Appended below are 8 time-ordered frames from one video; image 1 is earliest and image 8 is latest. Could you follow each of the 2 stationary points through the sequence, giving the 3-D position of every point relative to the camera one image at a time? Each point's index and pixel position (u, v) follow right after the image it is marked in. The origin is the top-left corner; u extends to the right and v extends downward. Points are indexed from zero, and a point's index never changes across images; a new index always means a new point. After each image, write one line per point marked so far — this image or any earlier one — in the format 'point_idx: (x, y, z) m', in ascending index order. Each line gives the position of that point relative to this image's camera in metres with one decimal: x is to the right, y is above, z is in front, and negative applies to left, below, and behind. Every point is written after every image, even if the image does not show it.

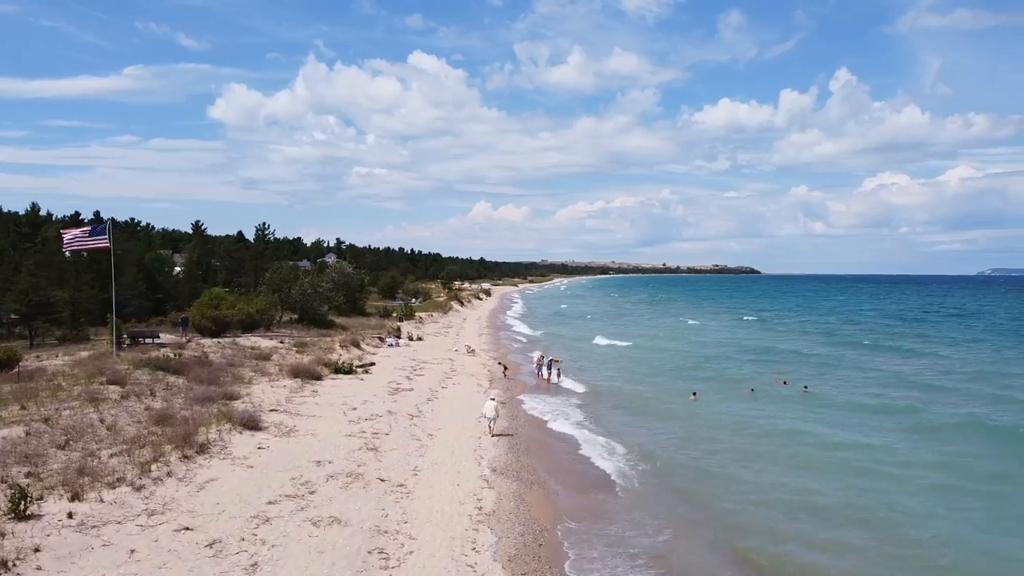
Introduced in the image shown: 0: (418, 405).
0: (-2.1, -2.7, +18.8) m
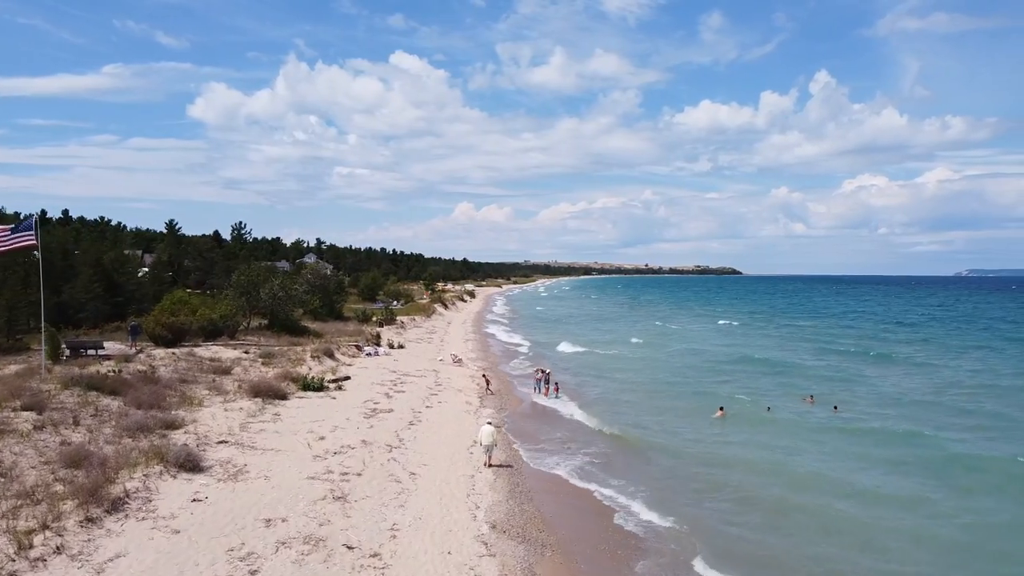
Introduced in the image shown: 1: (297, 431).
0: (-2.2, -2.8, +15.9) m
1: (-4.0, -2.7, +15.3) m
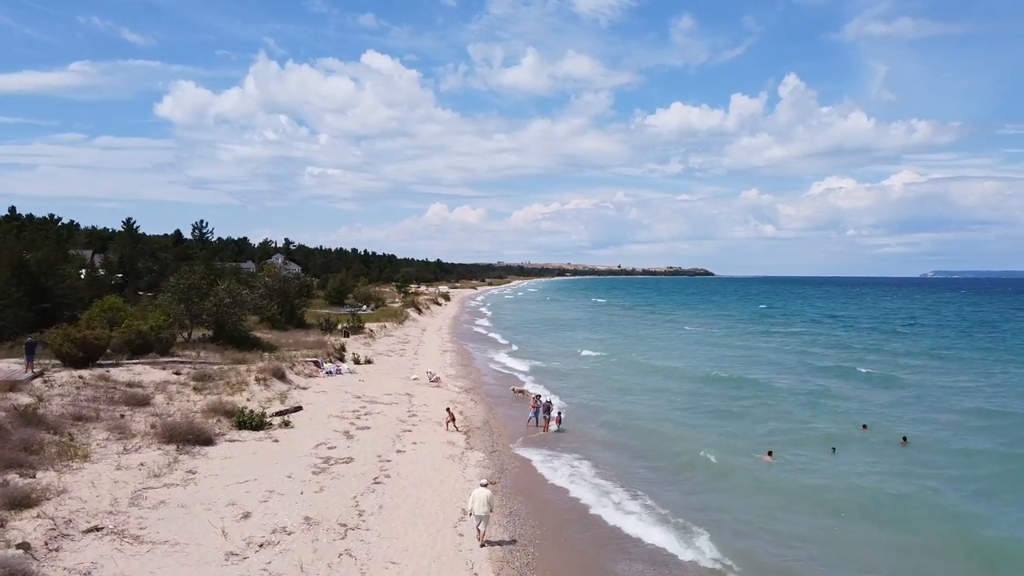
0: (-2.1, -3.0, +11.5) m
1: (-3.9, -2.8, +10.8) m
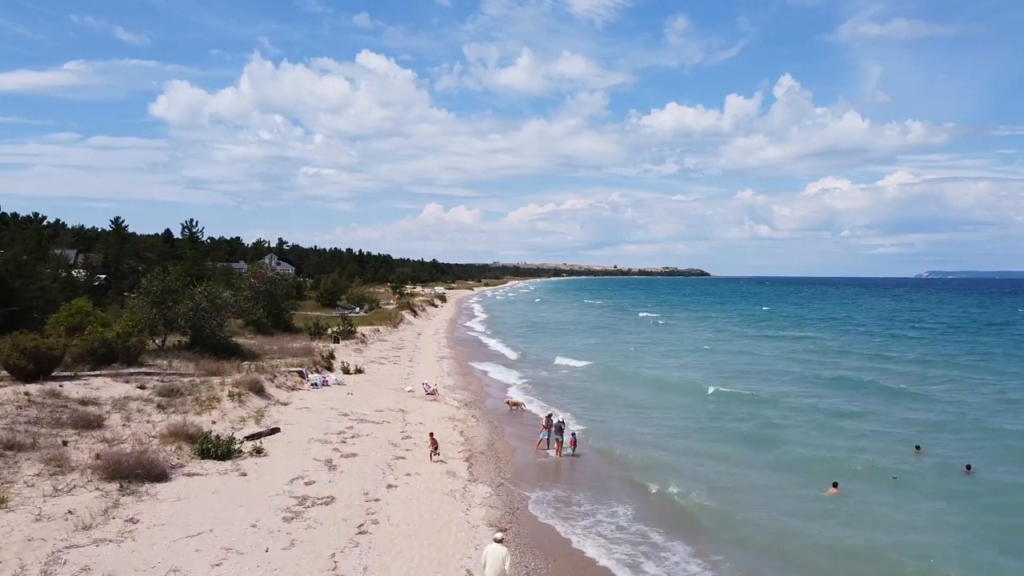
0: (-1.9, -3.0, +9.2) m
1: (-3.7, -2.9, +8.5) m
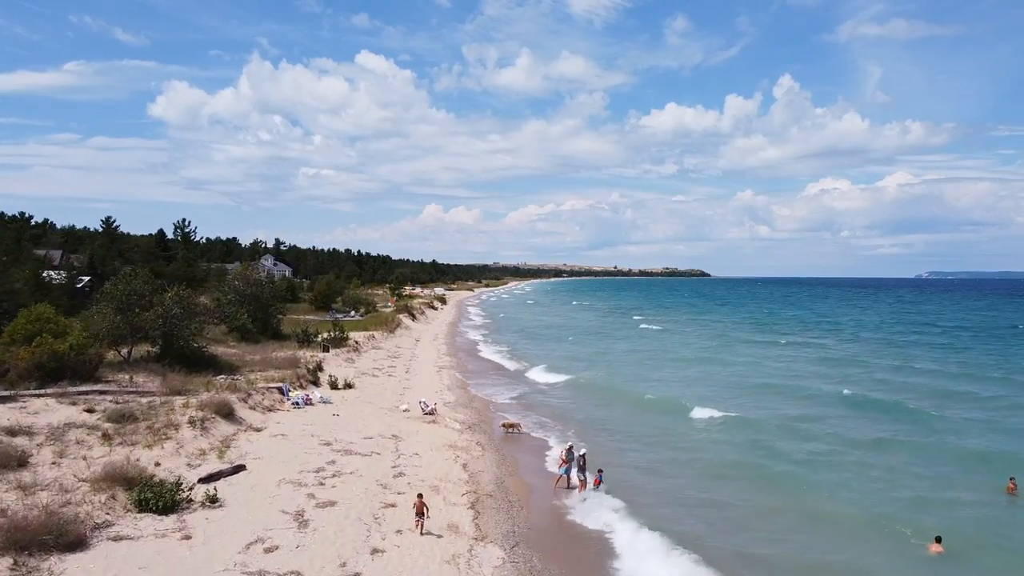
0: (-1.7, -3.2, +6.4) m
1: (-3.5, -3.0, +5.7) m
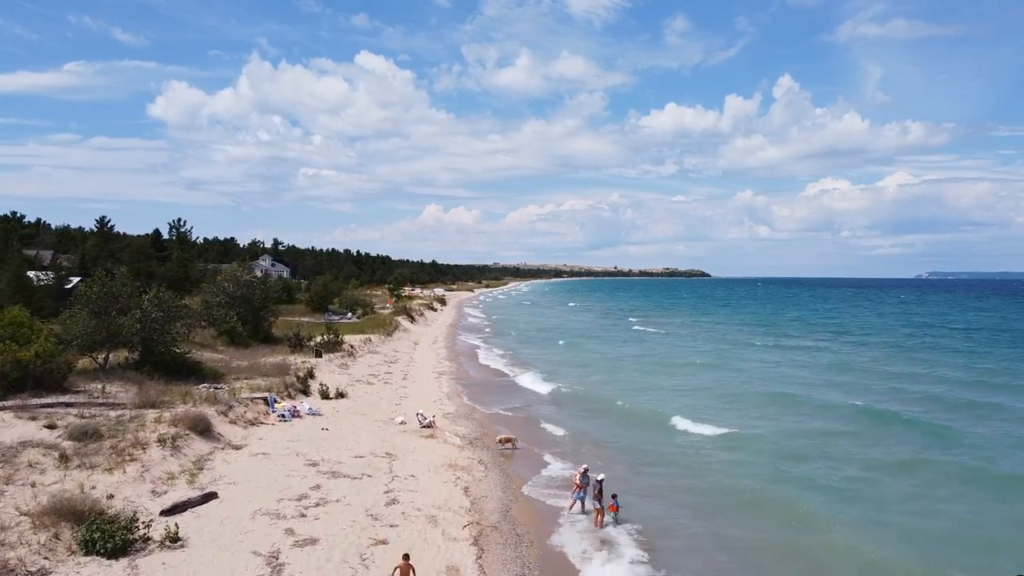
0: (-1.6, -3.2, +4.8) m
1: (-3.4, -3.1, +4.1) m
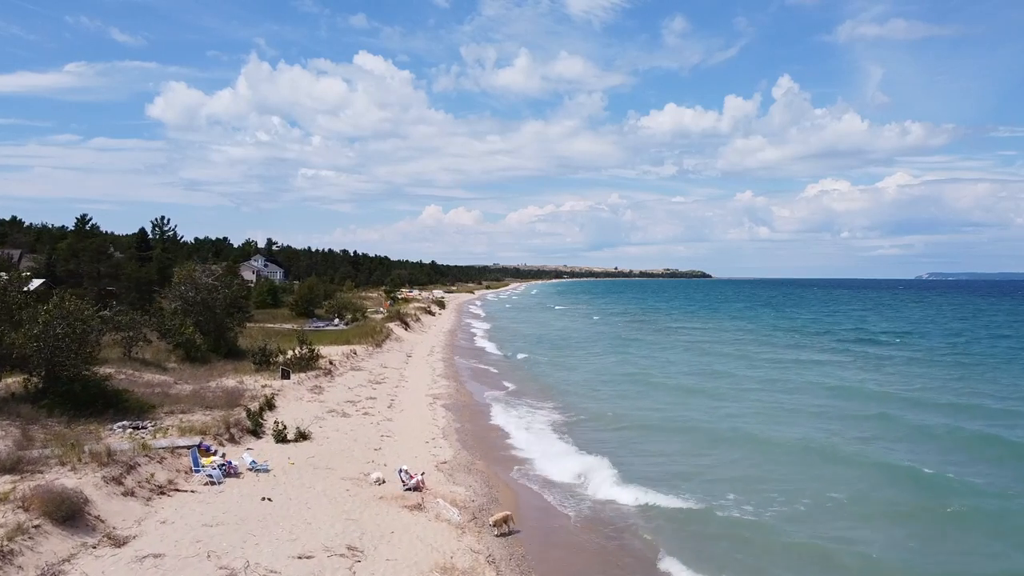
0: (-1.3, -3.3, -0.3) m
1: (-3.0, -3.2, -1.0) m
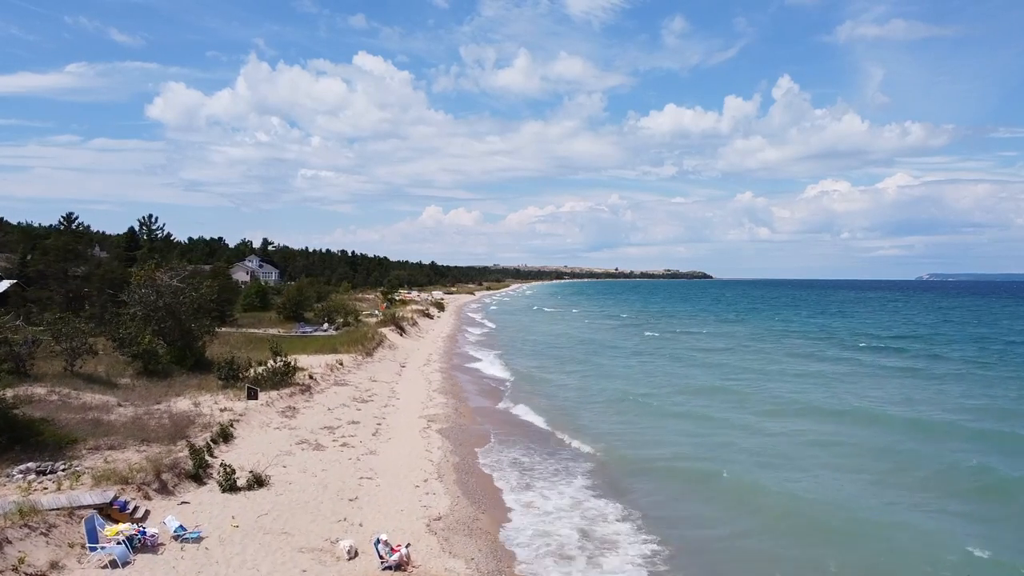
0: (-1.1, -3.4, -3.8) m
1: (-2.8, -3.2, -4.5) m
